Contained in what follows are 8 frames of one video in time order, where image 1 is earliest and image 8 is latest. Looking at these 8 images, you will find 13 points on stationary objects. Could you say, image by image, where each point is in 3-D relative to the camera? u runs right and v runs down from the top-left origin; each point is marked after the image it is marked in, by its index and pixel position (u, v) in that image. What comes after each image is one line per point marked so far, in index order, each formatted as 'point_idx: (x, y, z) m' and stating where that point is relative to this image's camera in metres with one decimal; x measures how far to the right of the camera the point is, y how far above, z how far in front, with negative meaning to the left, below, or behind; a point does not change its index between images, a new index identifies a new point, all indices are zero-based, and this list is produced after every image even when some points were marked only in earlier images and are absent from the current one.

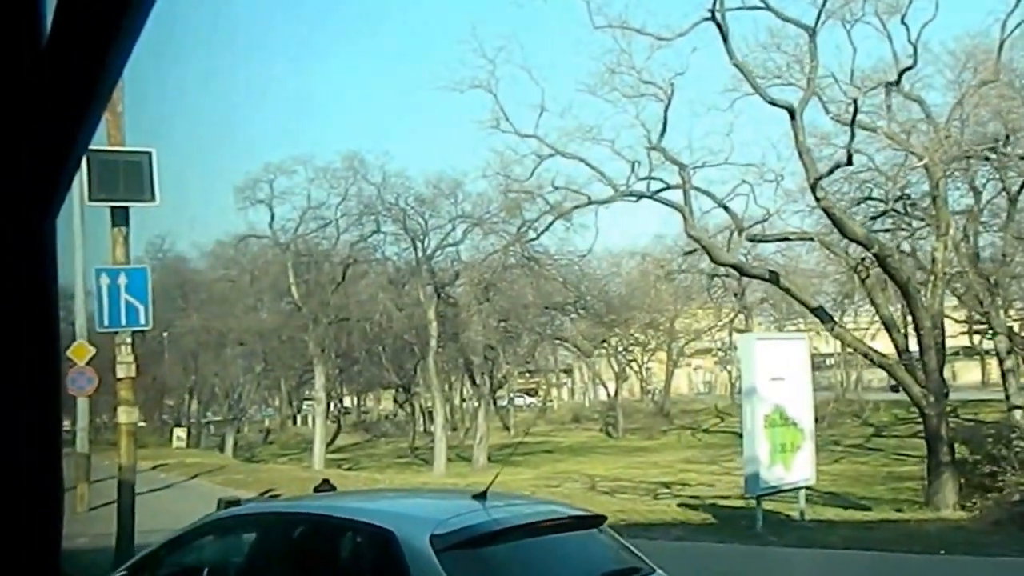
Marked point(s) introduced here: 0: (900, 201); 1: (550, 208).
0: (+6.0, +1.3, +16.1) m
1: (+0.6, +1.2, +15.1) m
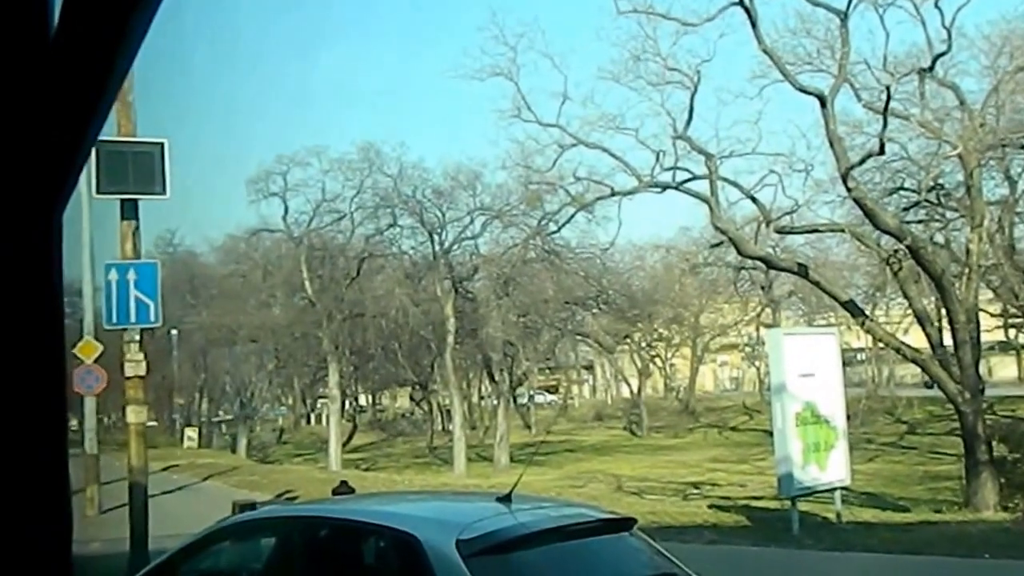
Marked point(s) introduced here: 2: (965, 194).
0: (+6.3, +1.5, +15.5) m
1: (+0.8, +1.3, +14.7) m
2: (+6.7, +1.4, +15.3) m
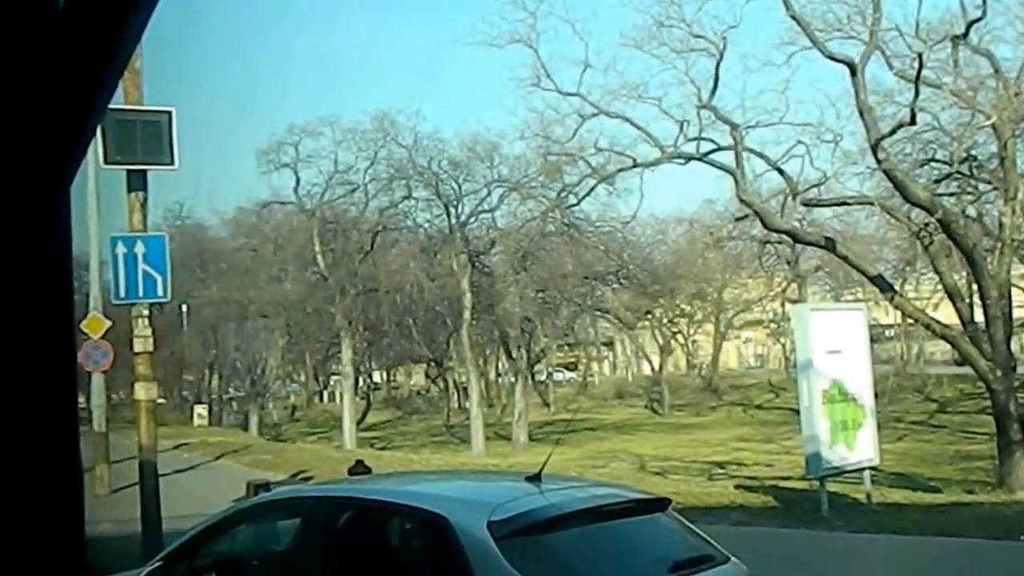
0: (+6.6, +1.8, +15.0) m
1: (+1.1, +1.6, +14.3) m
2: (+6.9, +1.8, +14.7) m
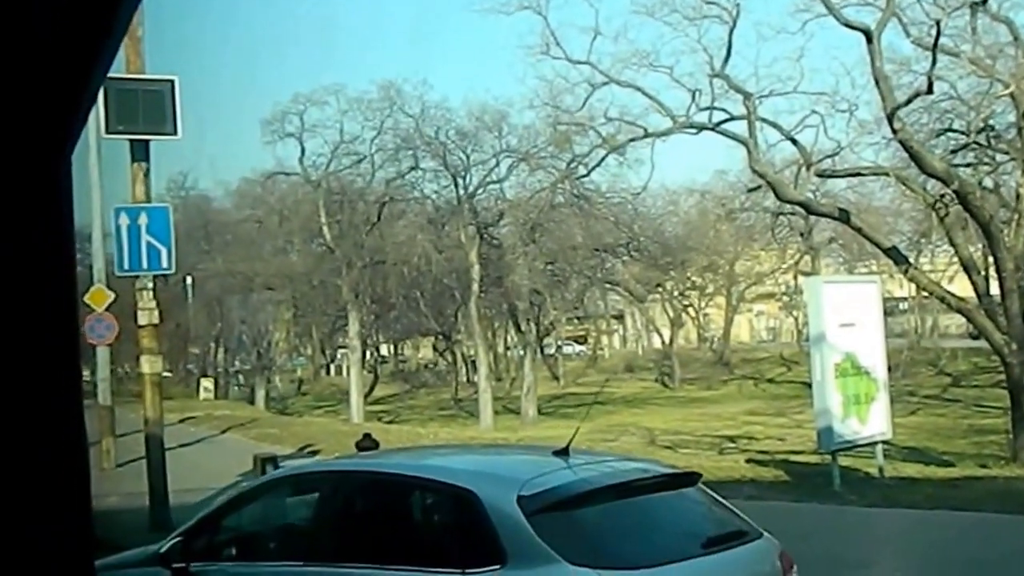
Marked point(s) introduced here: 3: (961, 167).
0: (+6.7, +2.2, +14.7) m
1: (+1.2, +2.0, +14.1) m
2: (+7.1, +2.1, +14.4) m
3: (+6.4, +1.7, +14.8) m
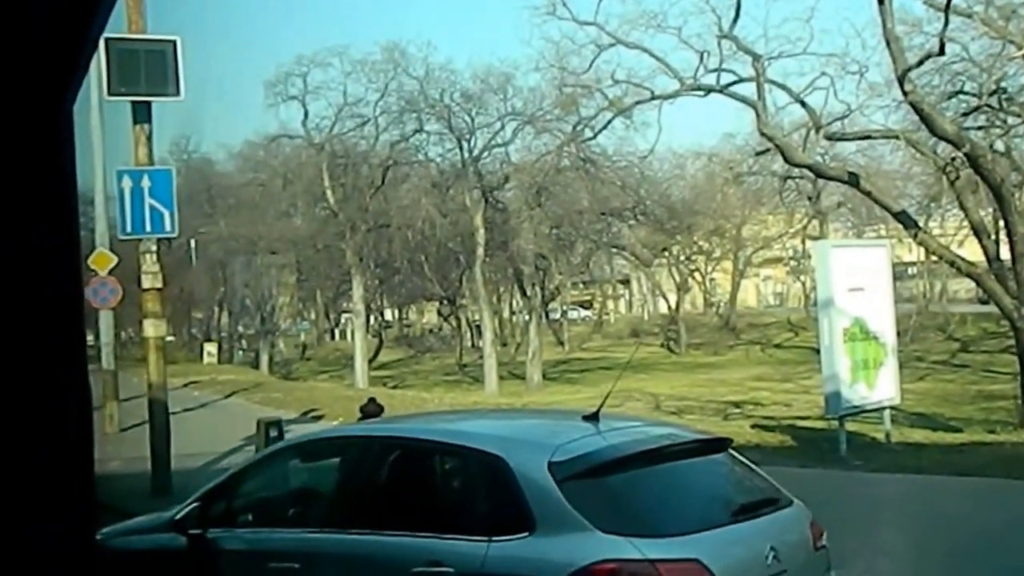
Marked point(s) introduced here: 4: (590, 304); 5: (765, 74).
0: (+6.8, +2.7, +14.5) m
1: (+1.3, +2.5, +13.9) m
2: (+7.1, +2.6, +14.2) m
3: (+6.5, +2.2, +14.6) m
4: (+1.0, -0.2, +13.1) m
5: (+3.7, +3.1, +15.1) m
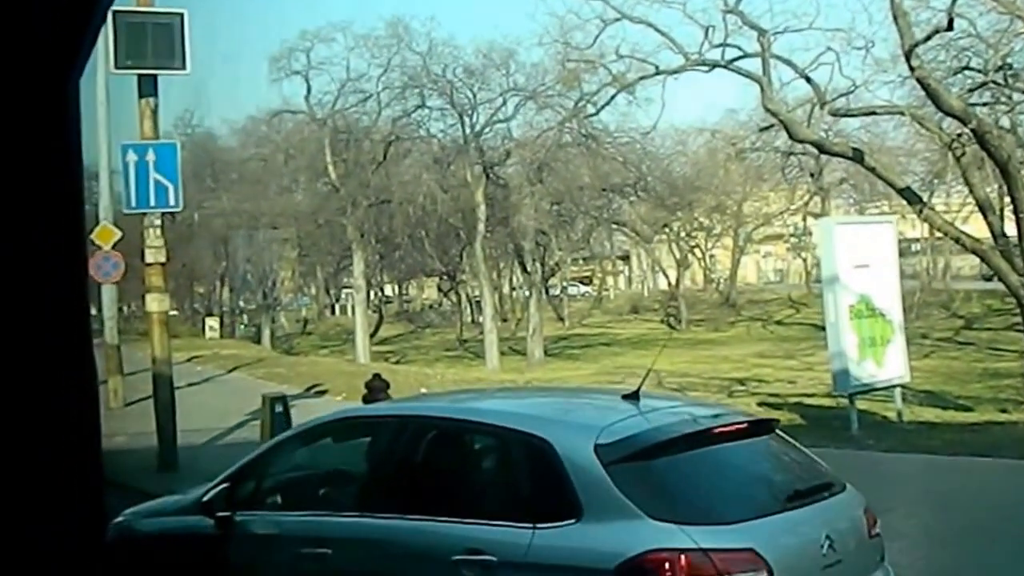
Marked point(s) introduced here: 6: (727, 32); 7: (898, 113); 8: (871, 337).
0: (+6.8, +3.0, +14.4) m
1: (+1.3, +2.8, +13.8) m
2: (+7.2, +2.9, +14.1) m
3: (+6.5, +2.6, +14.5) m
4: (+1.0, +0.1, +13.1) m
5: (+3.7, +3.5, +15.0) m
6: (+3.0, +3.6, +14.4) m
7: (+5.4, +2.4, +14.5) m
8: (+3.7, -0.5, +11.0) m
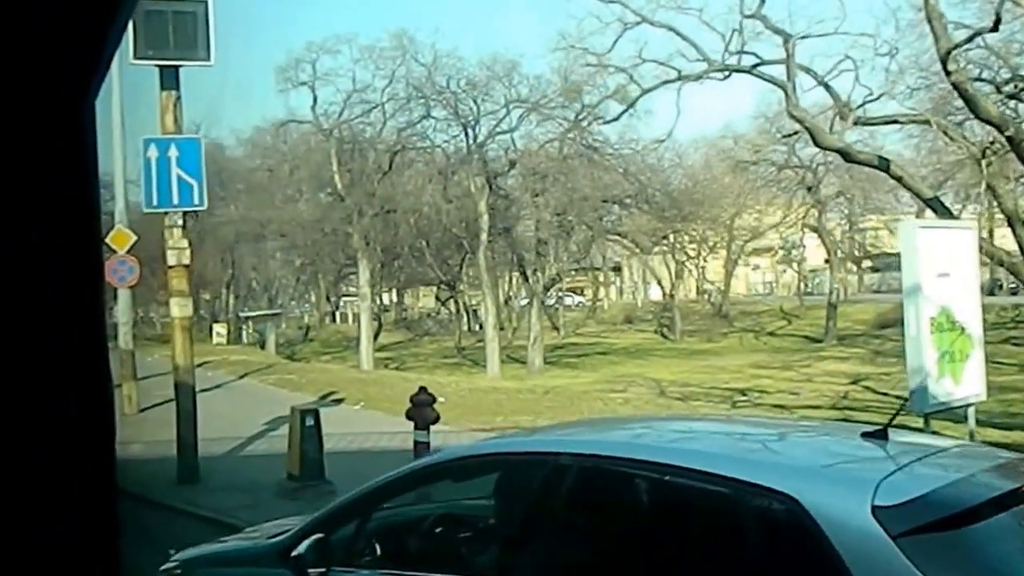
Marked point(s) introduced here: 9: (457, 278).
0: (+6.9, +2.8, +14.5) m
1: (+1.4, +2.7, +14.1) m
2: (+7.2, +2.7, +14.2) m
3: (+6.6, +2.4, +14.6) m
4: (+1.0, 0.0, +13.3) m
5: (+3.8, +3.3, +15.1) m
6: (+3.1, +3.4, +14.6) m
7: (+5.5, +2.3, +14.6) m
8: (+3.7, -0.7, +11.2) m
9: (-0.7, +0.1, +13.6) m
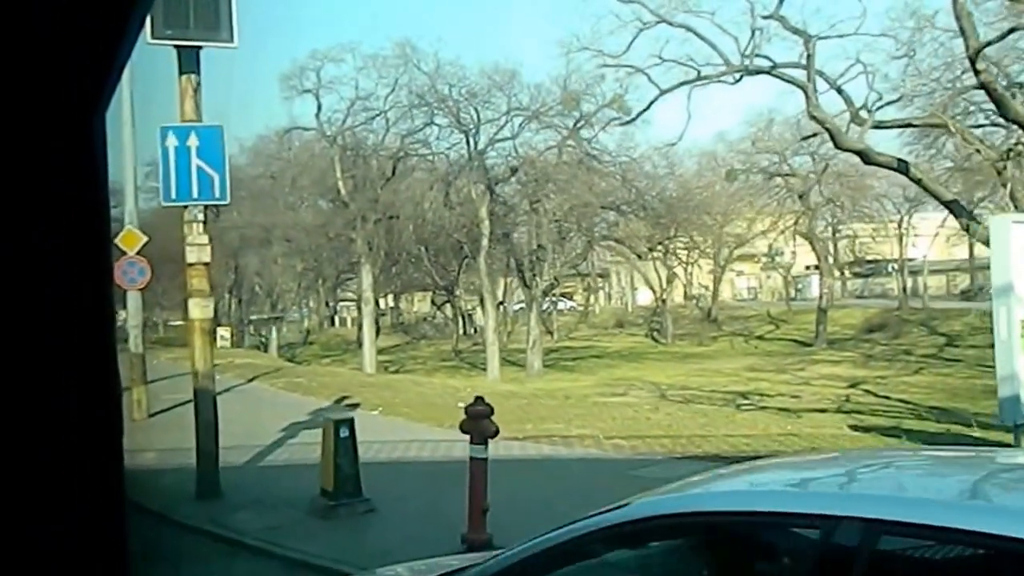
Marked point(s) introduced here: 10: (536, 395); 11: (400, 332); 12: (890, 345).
0: (+6.9, +2.8, +14.6) m
1: (+1.4, +2.6, +14.3) m
2: (+7.2, +2.7, +14.3) m
3: (+6.6, +2.3, +14.7) m
4: (+1.0, -0.1, +13.5) m
5: (+3.9, +3.2, +15.3) m
6: (+3.1, +3.3, +14.8) m
7: (+5.5, +2.2, +14.8) m
8: (+3.6, -0.7, +11.3) m
9: (-0.8, +0.1, +13.9) m
10: (+0.1, -1.3, +13.0) m
11: (-1.4, -0.6, +15.2) m
12: (+4.9, -0.7, +13.3) m
